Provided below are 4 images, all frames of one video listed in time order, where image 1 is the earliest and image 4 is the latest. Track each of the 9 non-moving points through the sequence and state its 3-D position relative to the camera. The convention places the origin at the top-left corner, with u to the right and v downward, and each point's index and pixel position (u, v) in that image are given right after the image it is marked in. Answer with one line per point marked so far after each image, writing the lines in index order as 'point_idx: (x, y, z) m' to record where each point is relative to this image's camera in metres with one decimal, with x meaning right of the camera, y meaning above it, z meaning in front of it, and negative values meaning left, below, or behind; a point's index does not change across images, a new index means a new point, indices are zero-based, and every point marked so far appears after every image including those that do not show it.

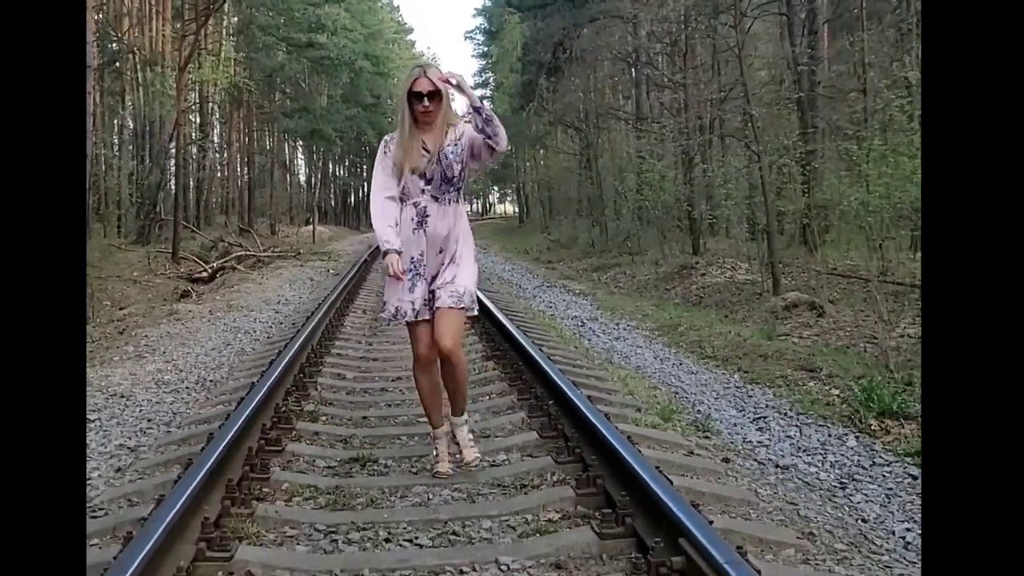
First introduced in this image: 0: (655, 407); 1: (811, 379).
0: (+1.0, -0.8, +5.3) m
1: (+2.5, -0.7, +6.4) m
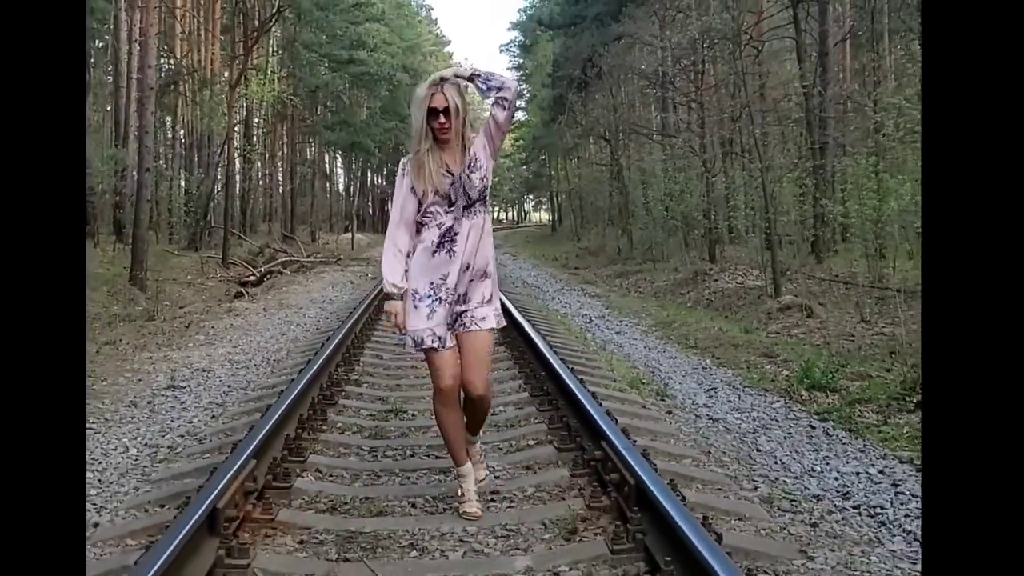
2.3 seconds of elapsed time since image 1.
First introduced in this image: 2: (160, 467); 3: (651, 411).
0: (+1.0, -0.8, +6.6) m
1: (+2.5, -0.7, +7.6) m
2: (-2.1, -1.1, +4.6) m
3: (+1.0, -0.9, +5.5) m
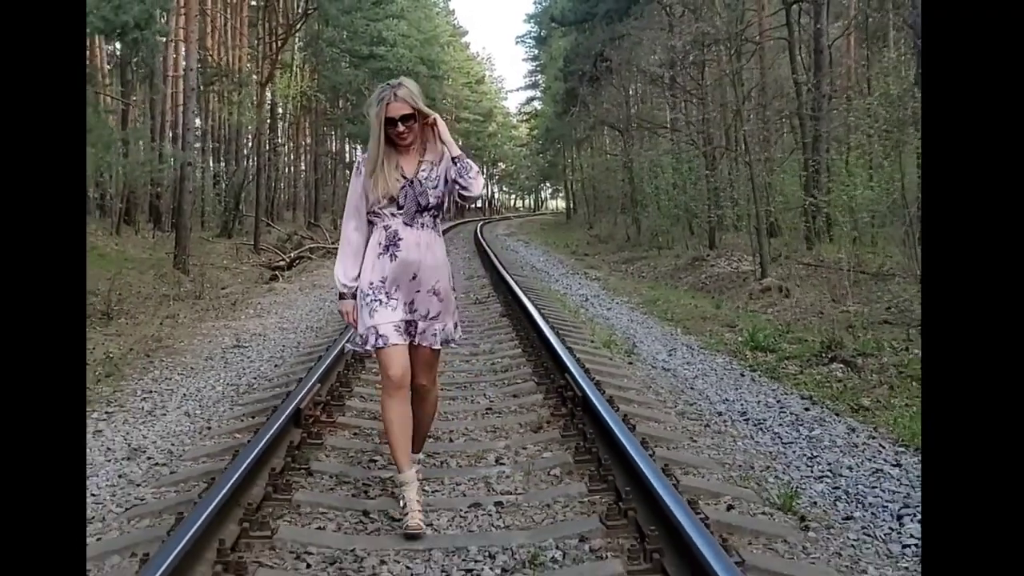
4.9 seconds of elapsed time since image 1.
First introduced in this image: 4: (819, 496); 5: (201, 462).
0: (+1.0, -0.6, +8.2) m
1: (+2.5, -0.5, +9.1) m
2: (-2.1, -0.9, +6.2) m
3: (+0.9, -0.7, +7.0) m
4: (+1.5, -1.0, +3.9) m
5: (-1.8, -1.0, +4.6) m
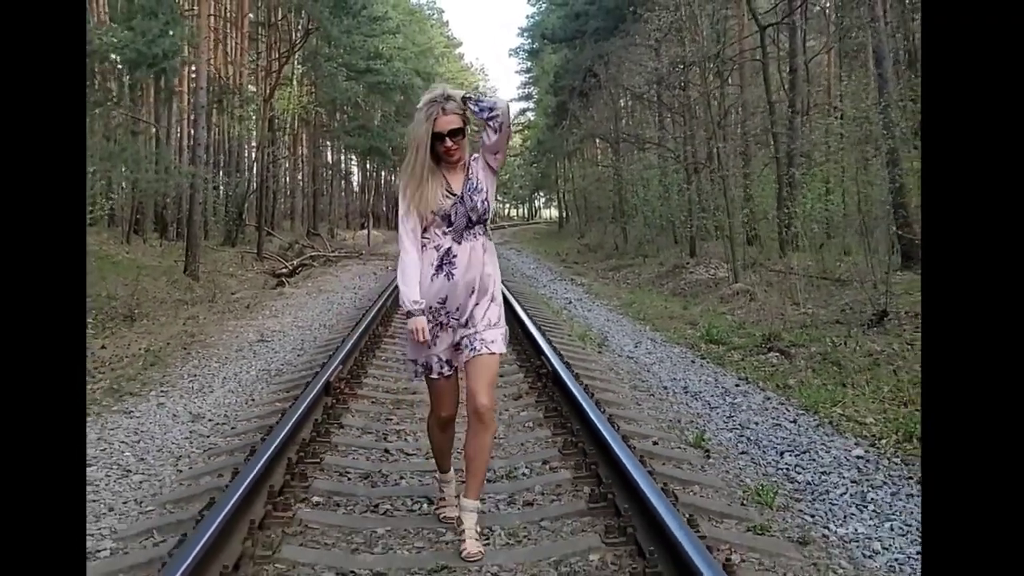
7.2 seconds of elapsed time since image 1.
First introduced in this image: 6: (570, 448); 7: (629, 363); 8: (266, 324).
0: (+0.8, -0.6, +9.4) m
1: (+2.4, -0.5, +10.4) m
2: (-2.3, -0.9, +7.5) m
3: (+0.8, -0.7, +8.3) m
4: (+1.4, -1.0, +5.2) m
5: (-1.9, -1.0, +5.8) m
6: (+0.3, -1.0, +4.7) m
7: (+1.2, -0.8, +7.8) m
8: (-3.6, -0.5, +11.5) m
